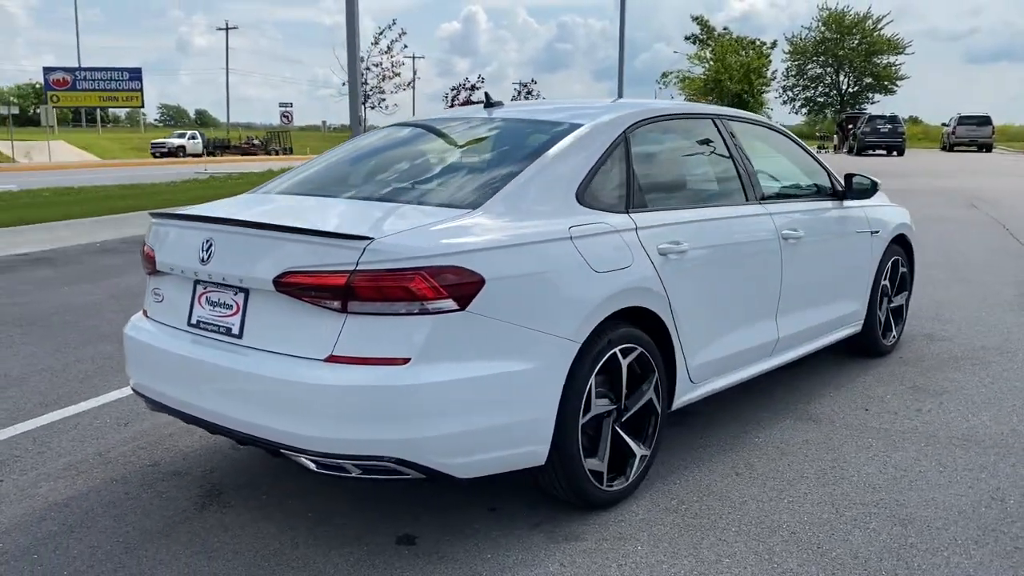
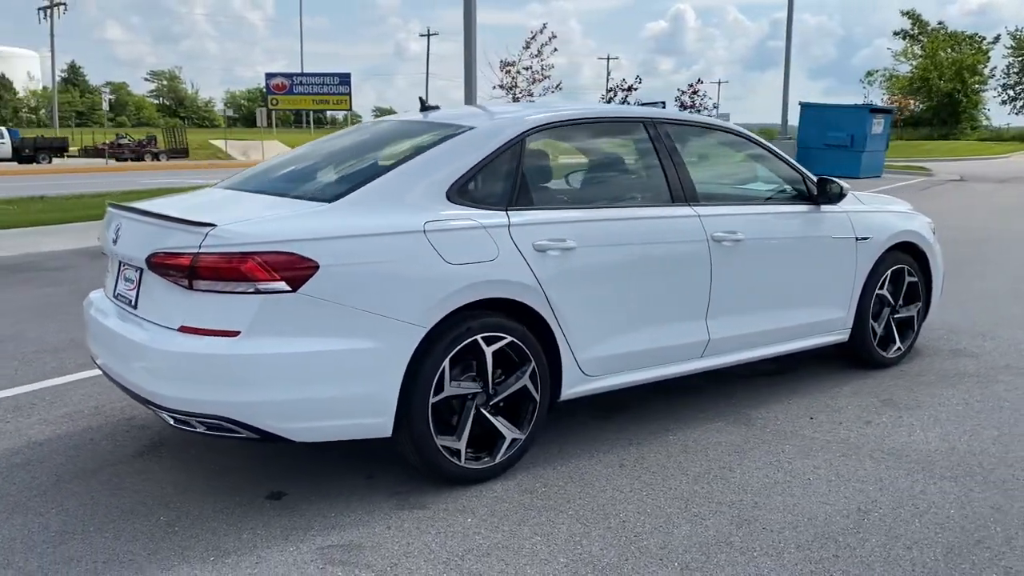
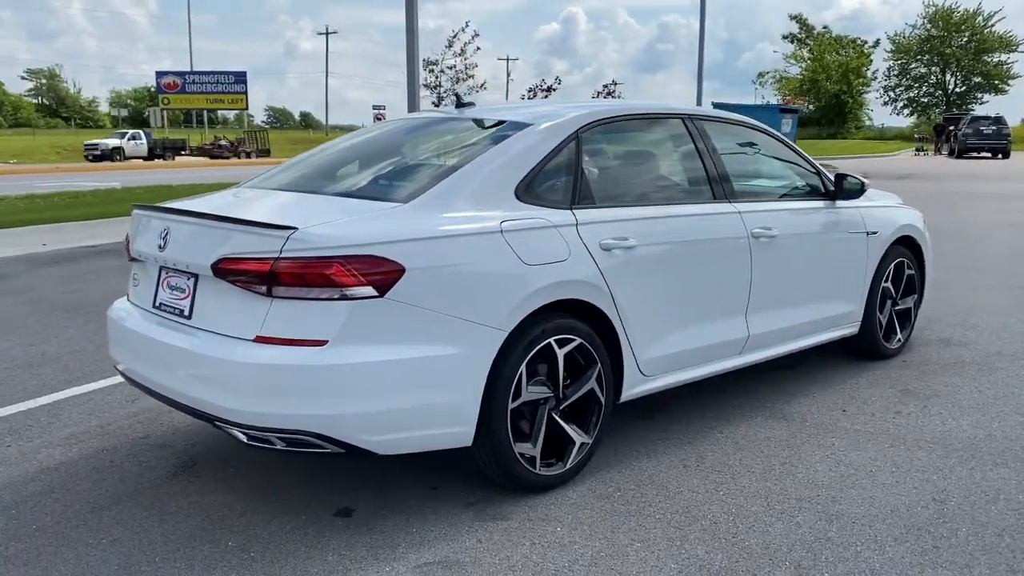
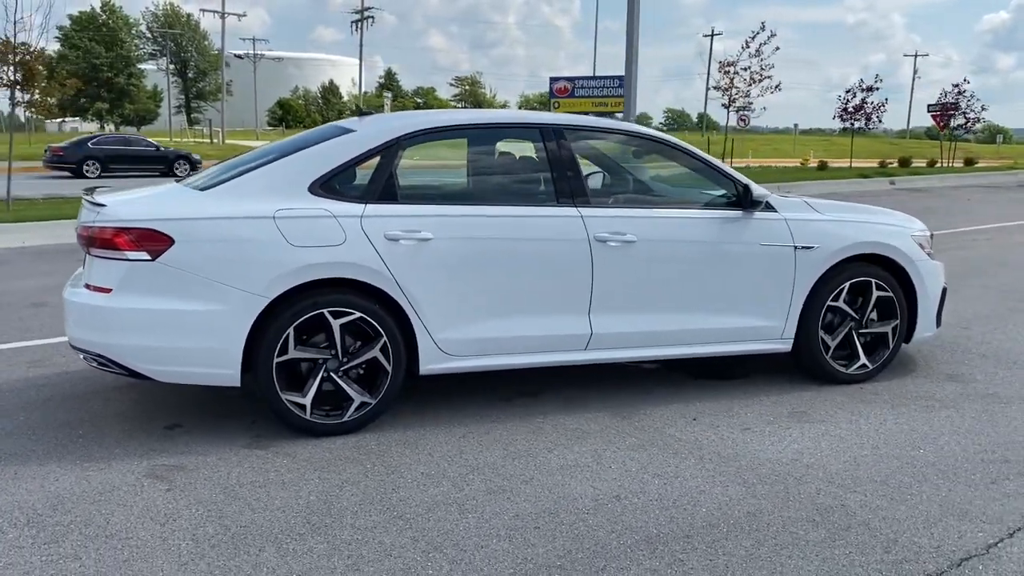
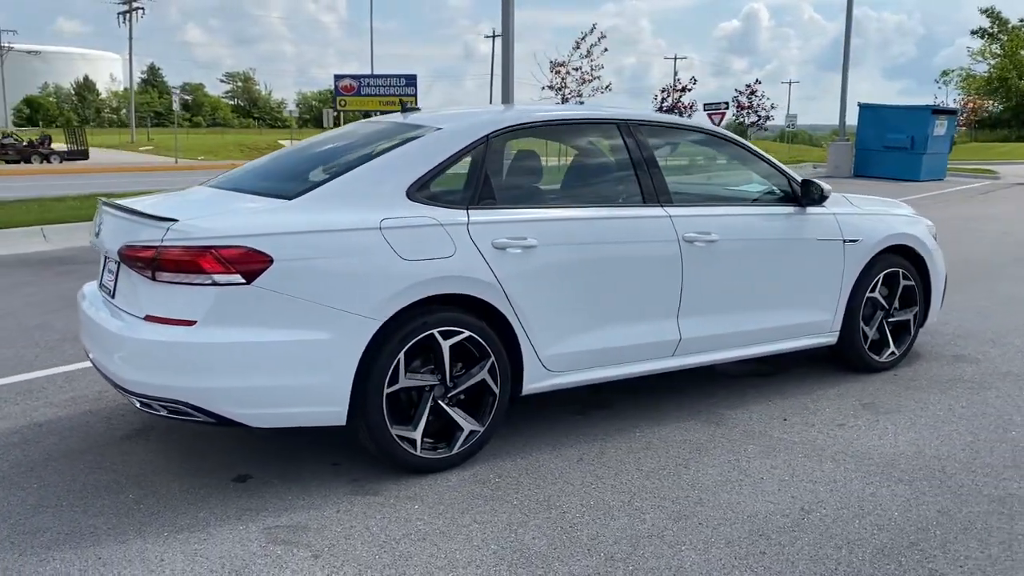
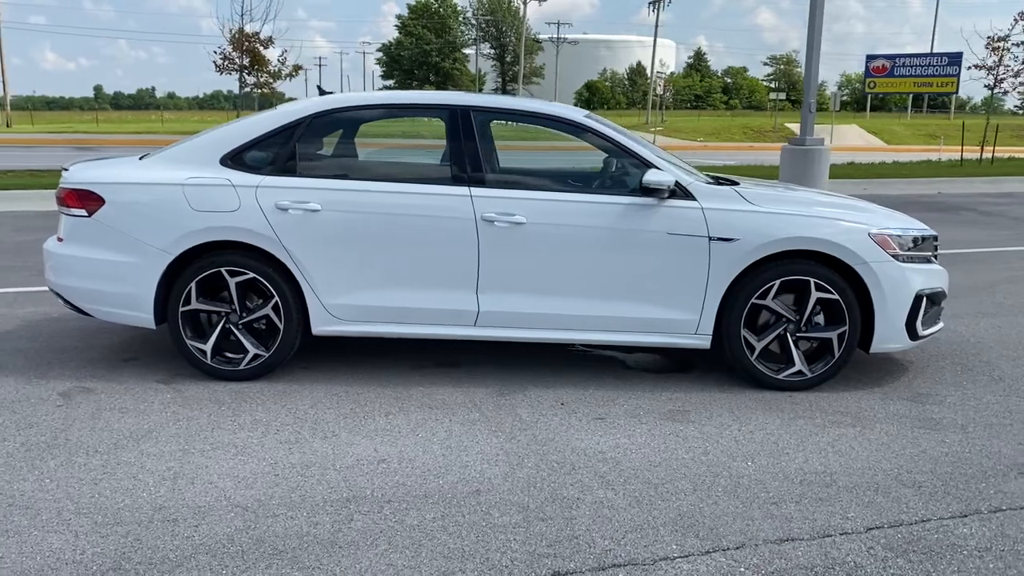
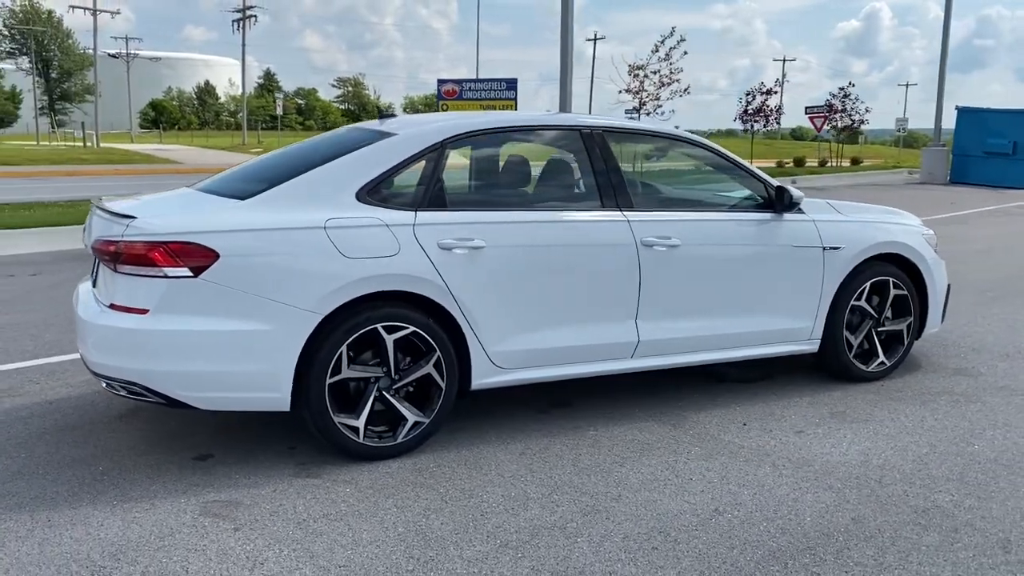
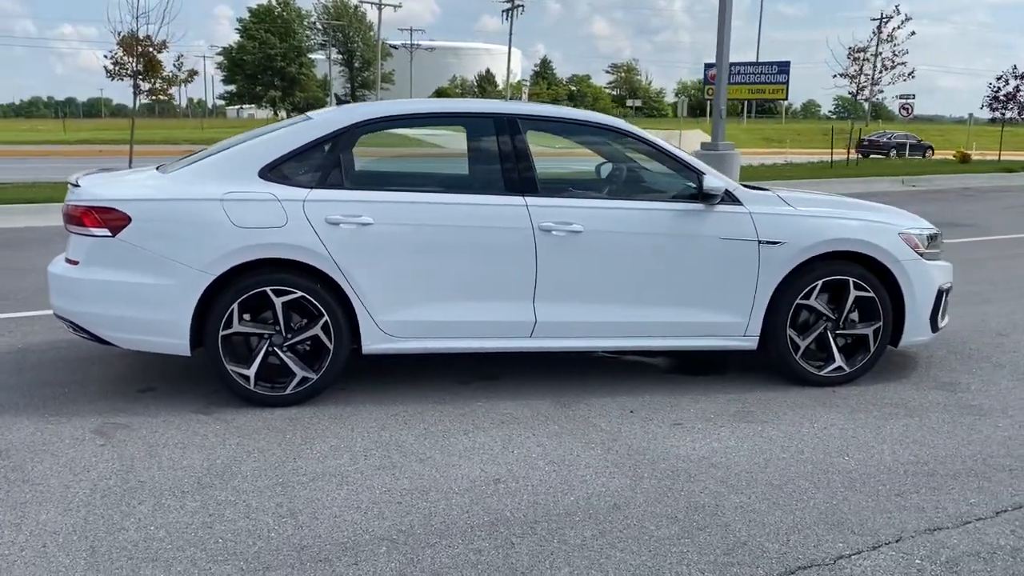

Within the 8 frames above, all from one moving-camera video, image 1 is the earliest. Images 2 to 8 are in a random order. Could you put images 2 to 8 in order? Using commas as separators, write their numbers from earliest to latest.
3, 2, 5, 7, 4, 8, 6
